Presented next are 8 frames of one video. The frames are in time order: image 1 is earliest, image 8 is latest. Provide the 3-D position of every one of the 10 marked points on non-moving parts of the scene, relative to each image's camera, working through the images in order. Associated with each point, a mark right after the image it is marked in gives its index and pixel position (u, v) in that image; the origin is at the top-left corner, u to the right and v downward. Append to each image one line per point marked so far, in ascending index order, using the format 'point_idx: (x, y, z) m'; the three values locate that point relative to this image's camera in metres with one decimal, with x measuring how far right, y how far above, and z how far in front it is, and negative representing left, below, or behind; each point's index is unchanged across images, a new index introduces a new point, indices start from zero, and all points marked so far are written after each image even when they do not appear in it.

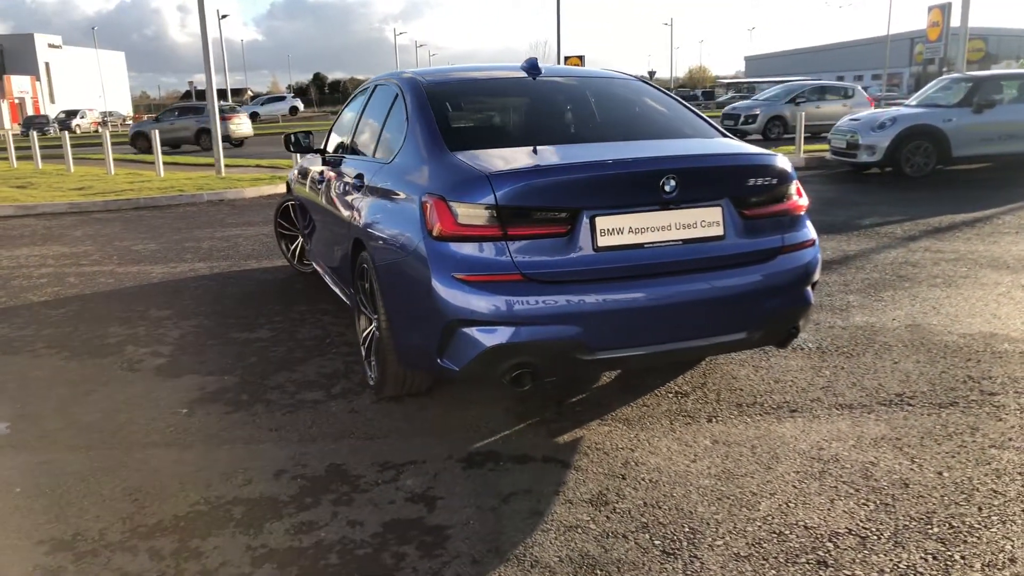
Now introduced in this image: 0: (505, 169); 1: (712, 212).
0: (-0.1, +0.4, +3.0) m
1: (+0.8, +0.3, +3.1) m
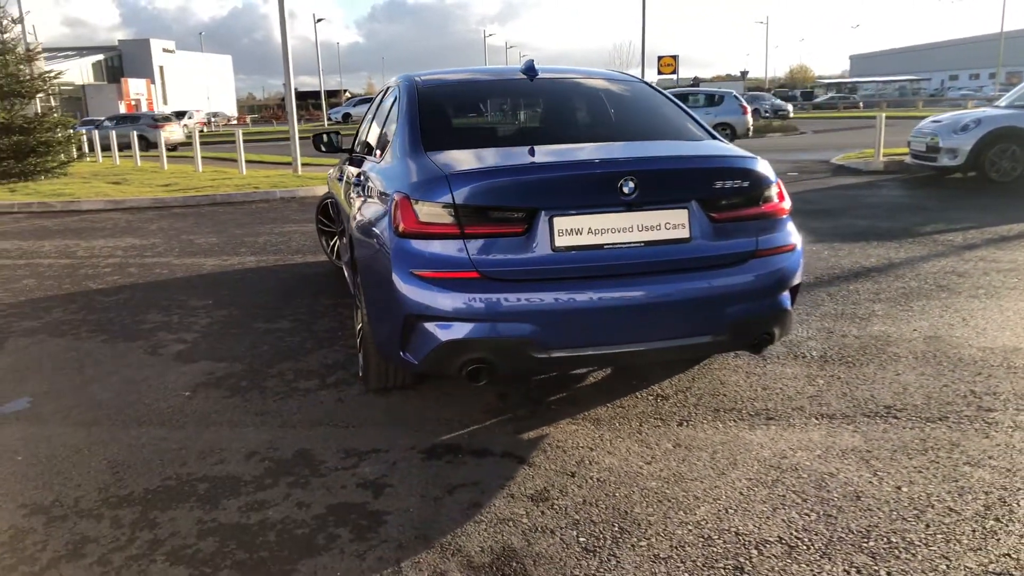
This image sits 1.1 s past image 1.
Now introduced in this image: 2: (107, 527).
0: (-0.2, +0.5, +3.1) m
1: (+0.6, +0.3, +3.1) m
2: (-1.3, -0.8, +2.7) m
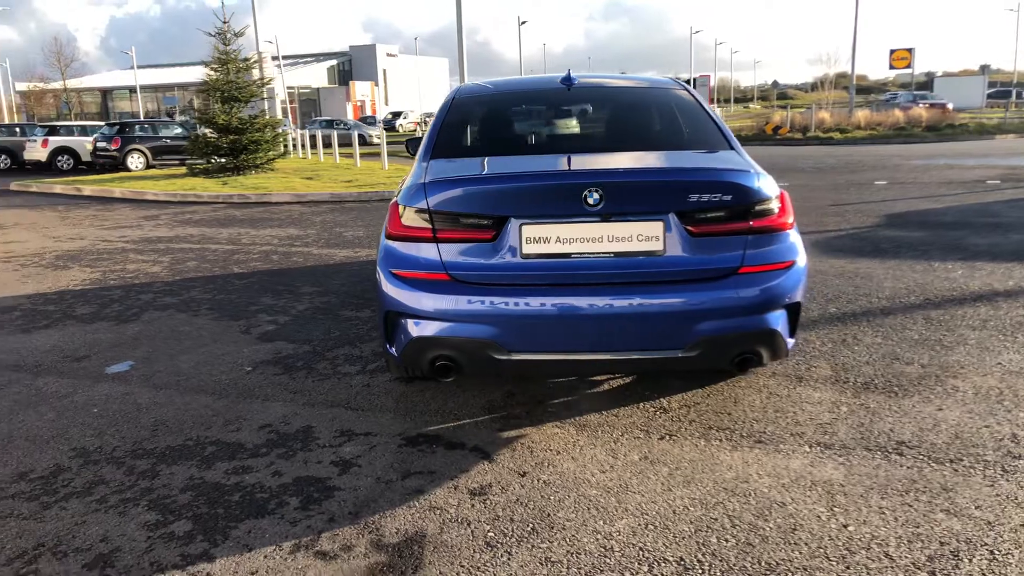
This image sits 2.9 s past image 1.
0: (-0.3, +0.5, +3.3) m
1: (+0.5, +0.2, +3.1) m
2: (-1.6, -0.7, +3.2) m
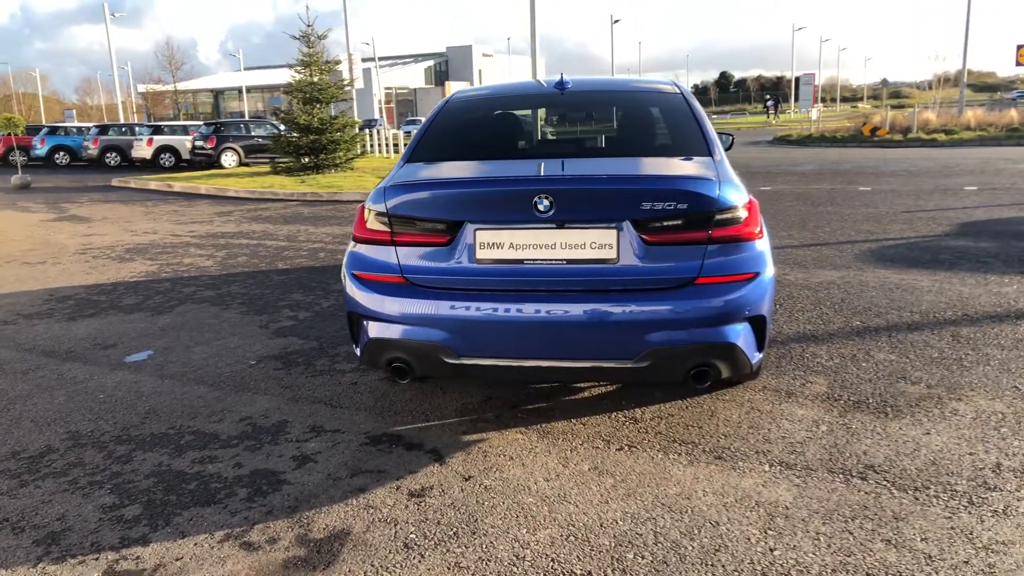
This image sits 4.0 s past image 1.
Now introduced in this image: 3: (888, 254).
0: (-0.4, +0.4, +3.3) m
1: (+0.4, +0.2, +3.1) m
2: (-1.7, -0.7, +3.4) m
3: (+3.4, +0.3, +7.3) m
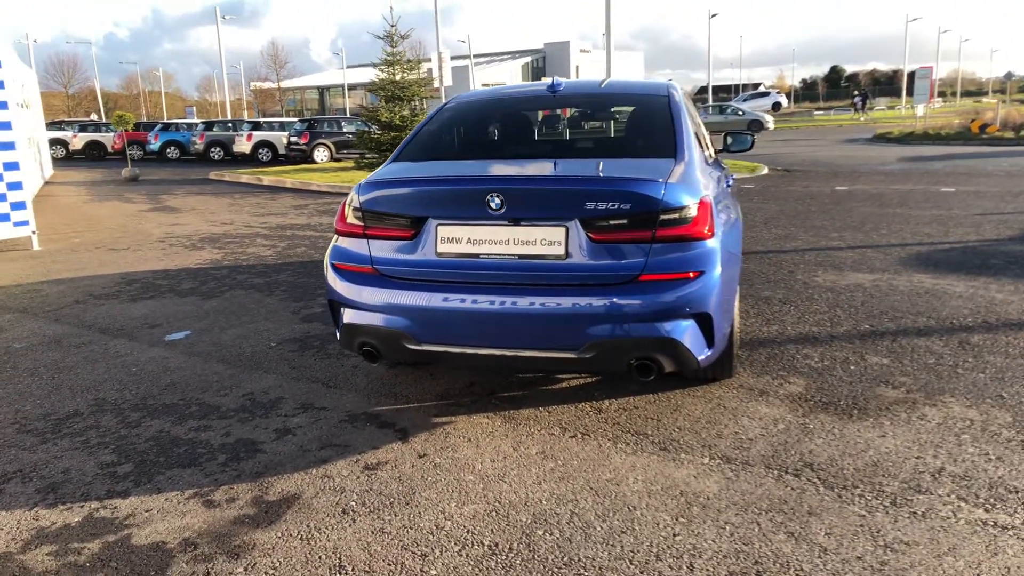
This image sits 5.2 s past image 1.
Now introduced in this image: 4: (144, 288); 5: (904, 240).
0: (-0.6, +0.5, +3.6) m
1: (+0.2, +0.2, +3.2) m
2: (-1.9, -0.6, +3.8) m
3: (+3.7, +0.3, +7.1) m
4: (-3.1, 0.0, +6.8) m
5: (+3.9, +0.5, +8.0) m
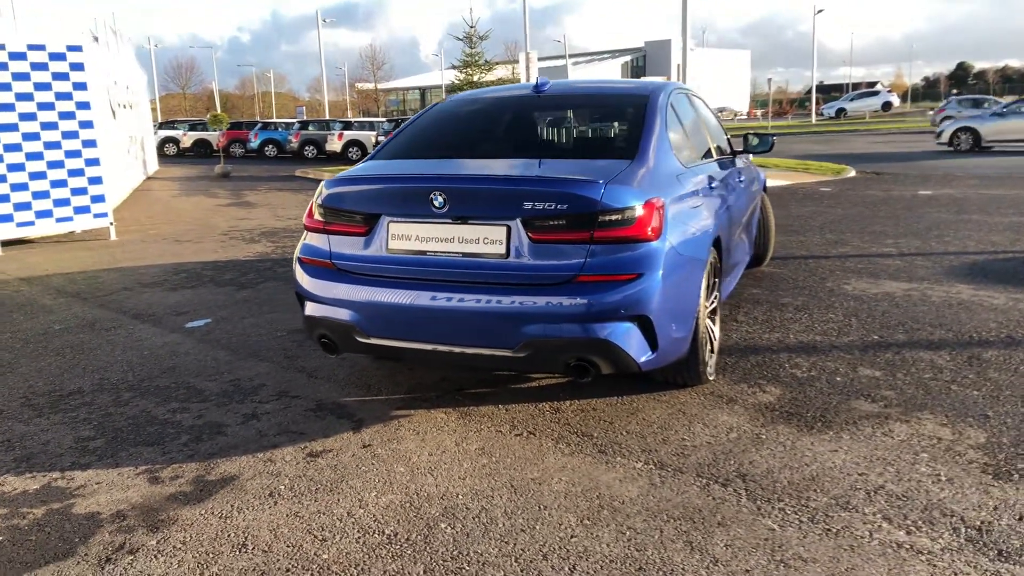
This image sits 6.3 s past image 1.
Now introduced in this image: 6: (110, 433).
0: (-0.8, +0.5, +3.7) m
1: (-0.1, +0.2, +3.3) m
2: (-2.1, -0.6, +4.1) m
3: (+4.0, +0.2, +6.7) m
4: (-2.9, +0.1, +7.2) m
5: (+4.2, +0.4, +7.5) m
6: (-1.8, -0.7, +3.7) m
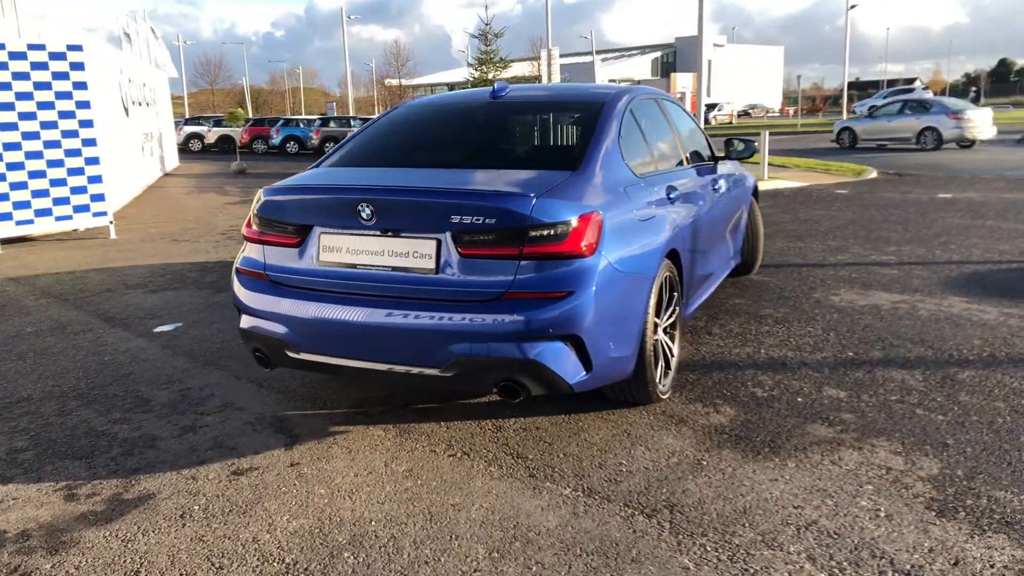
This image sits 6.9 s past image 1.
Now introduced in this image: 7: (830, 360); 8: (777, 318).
0: (-1.0, +0.5, +3.6) m
1: (-0.3, +0.2, +3.2) m
2: (-2.3, -0.6, +4.1) m
3: (+3.8, +0.1, +6.4) m
4: (-3.0, +0.1, +7.2) m
5: (+4.1, +0.3, +7.3) m
6: (-2.1, -0.7, +3.6) m
7: (+1.8, -0.4, +4.4) m
8: (+1.8, -0.2, +5.3) m
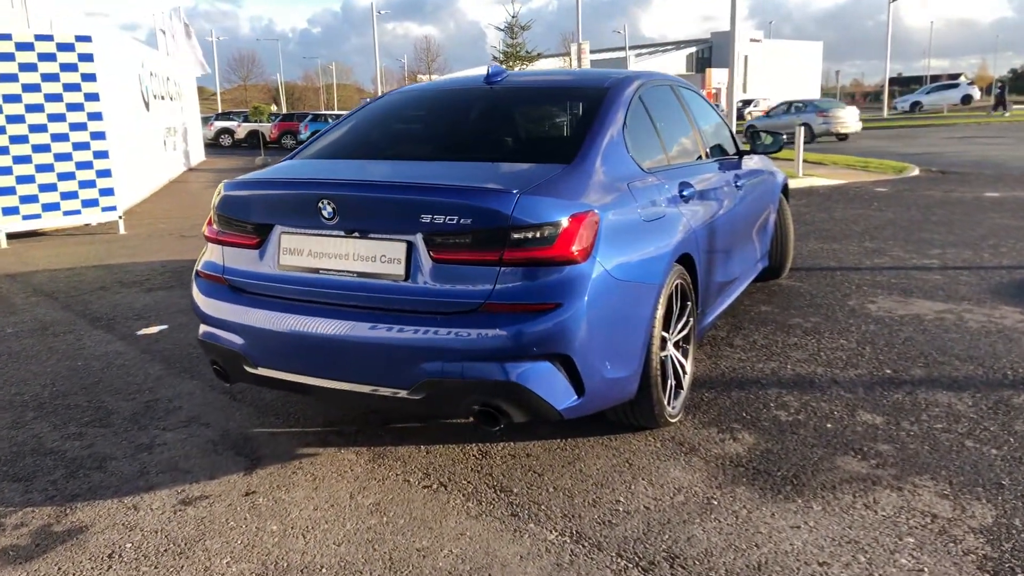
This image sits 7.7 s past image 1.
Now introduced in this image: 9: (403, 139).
0: (-1.1, +0.4, +3.3) m
1: (-0.4, +0.1, +2.8) m
2: (-2.4, -0.6, +3.7) m
3: (+3.9, 0.0, +5.8) m
4: (-2.9, +0.1, +6.9) m
5: (+4.2, +0.2, +6.7) m
6: (-2.2, -0.7, +3.3) m
7: (+1.7, -0.4, +4.0) m
8: (+1.8, -0.2, +4.8) m
9: (-0.5, +0.7, +3.7) m
